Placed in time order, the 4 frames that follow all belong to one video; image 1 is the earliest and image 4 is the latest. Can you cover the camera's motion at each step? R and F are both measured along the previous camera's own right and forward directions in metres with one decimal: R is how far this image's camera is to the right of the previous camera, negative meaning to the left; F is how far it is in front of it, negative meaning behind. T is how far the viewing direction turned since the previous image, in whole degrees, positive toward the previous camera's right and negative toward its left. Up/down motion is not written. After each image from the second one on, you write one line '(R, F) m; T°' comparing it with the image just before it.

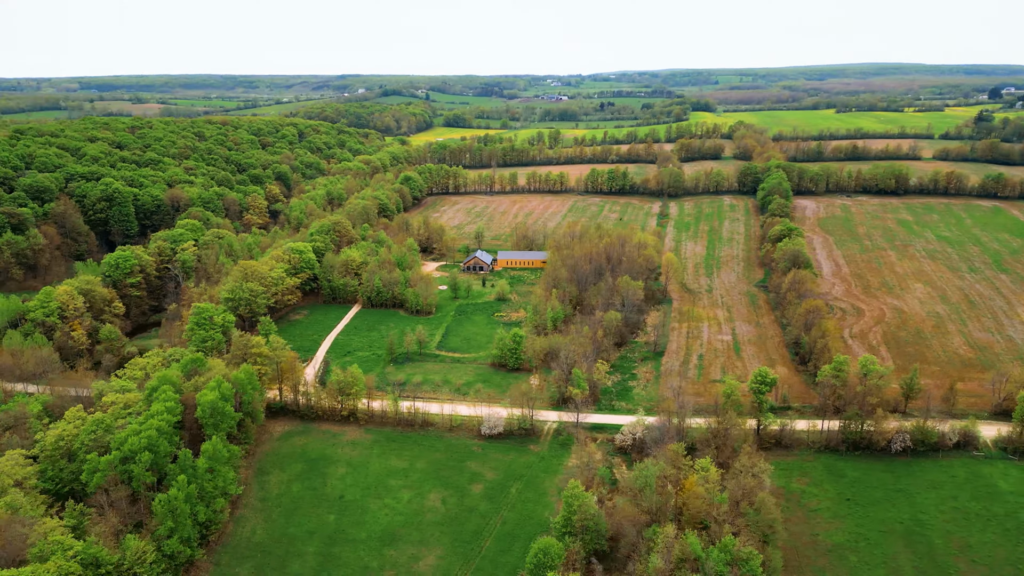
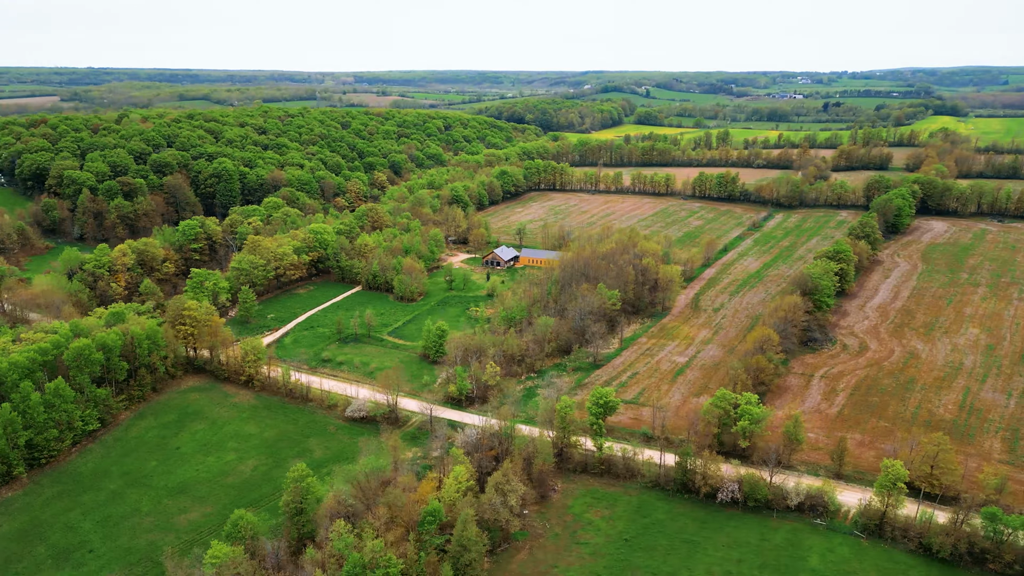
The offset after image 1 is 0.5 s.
(+23.0, +3.5) m; -18°
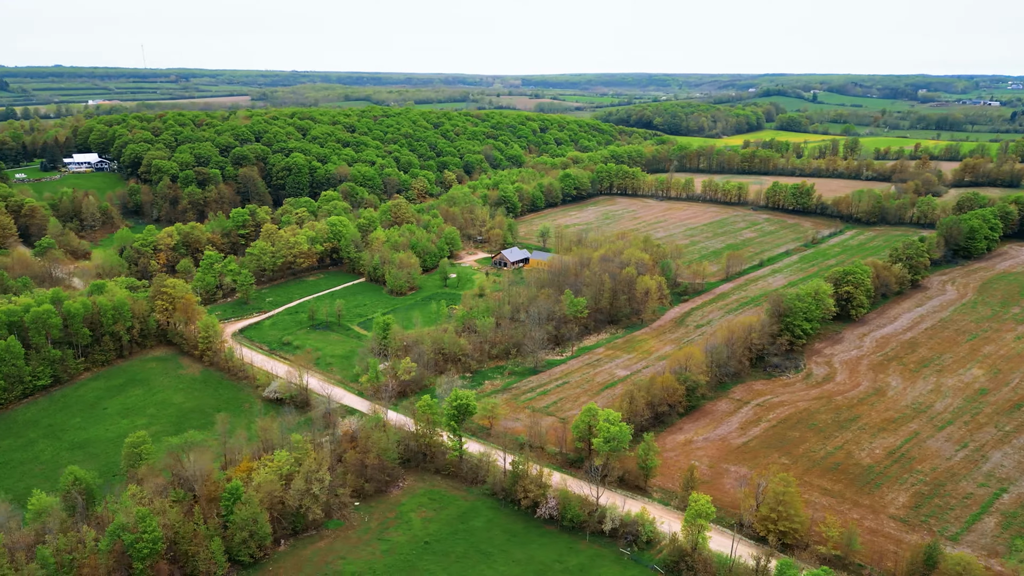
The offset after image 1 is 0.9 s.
(+17.0, +1.9) m; -13°
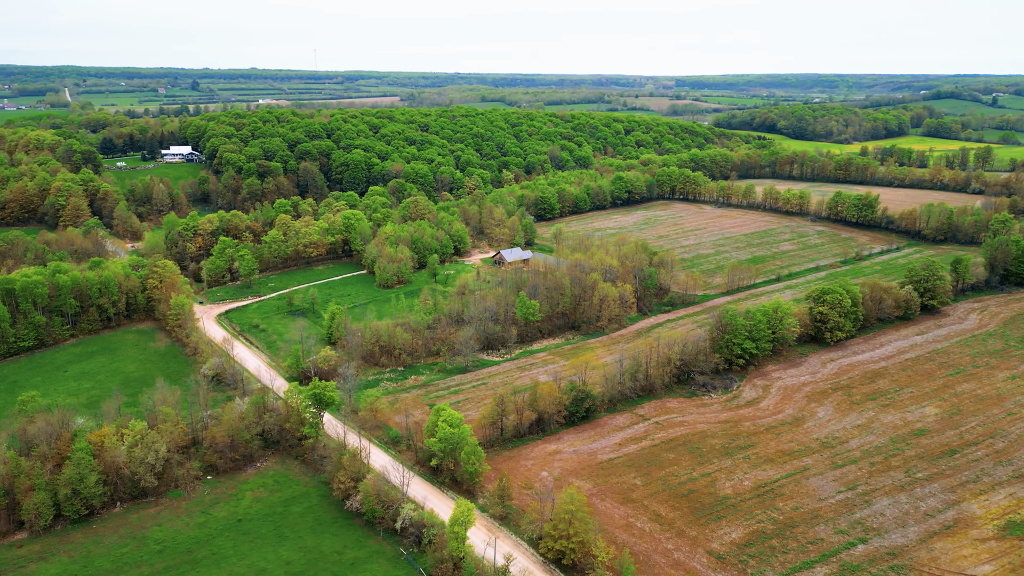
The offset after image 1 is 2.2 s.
(+16.7, +1.7) m; -12°
